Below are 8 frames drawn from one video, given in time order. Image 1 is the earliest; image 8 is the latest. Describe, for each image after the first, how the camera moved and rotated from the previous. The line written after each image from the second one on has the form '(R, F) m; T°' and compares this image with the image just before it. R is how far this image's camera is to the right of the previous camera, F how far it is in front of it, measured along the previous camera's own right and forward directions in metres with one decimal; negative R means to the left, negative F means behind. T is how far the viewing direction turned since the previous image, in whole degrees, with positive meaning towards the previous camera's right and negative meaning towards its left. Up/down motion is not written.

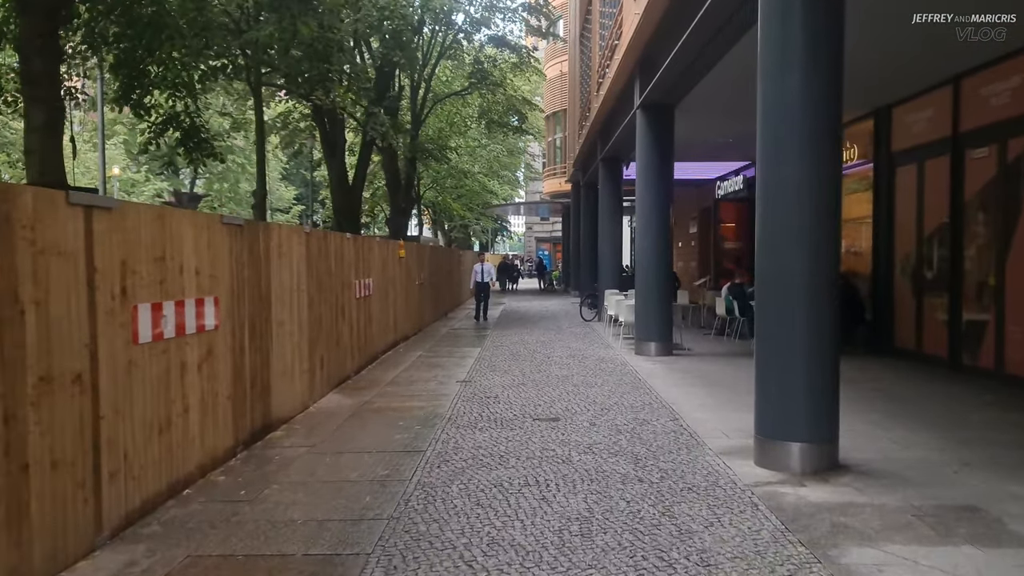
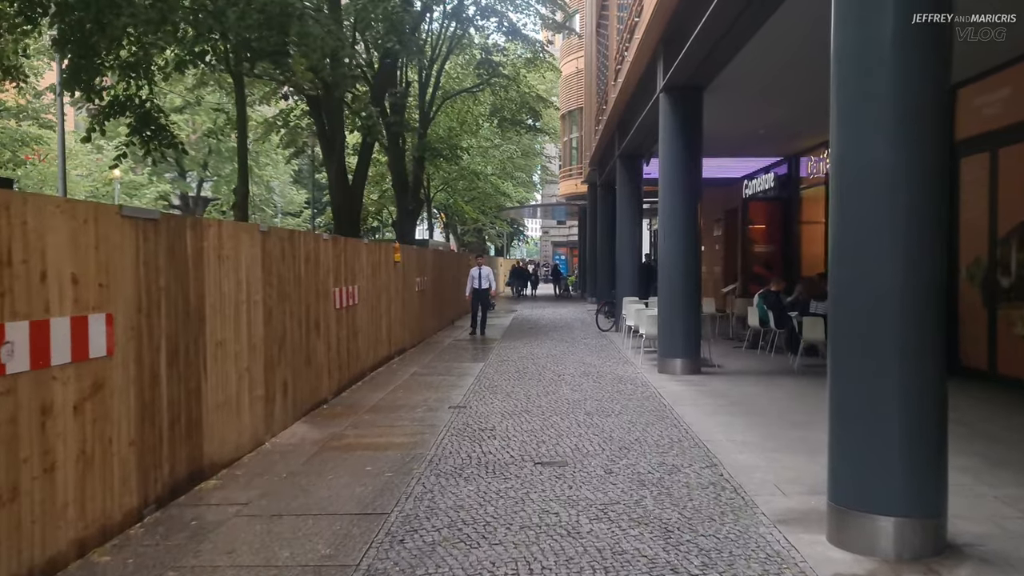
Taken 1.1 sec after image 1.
(+0.2, +1.6) m; -1°
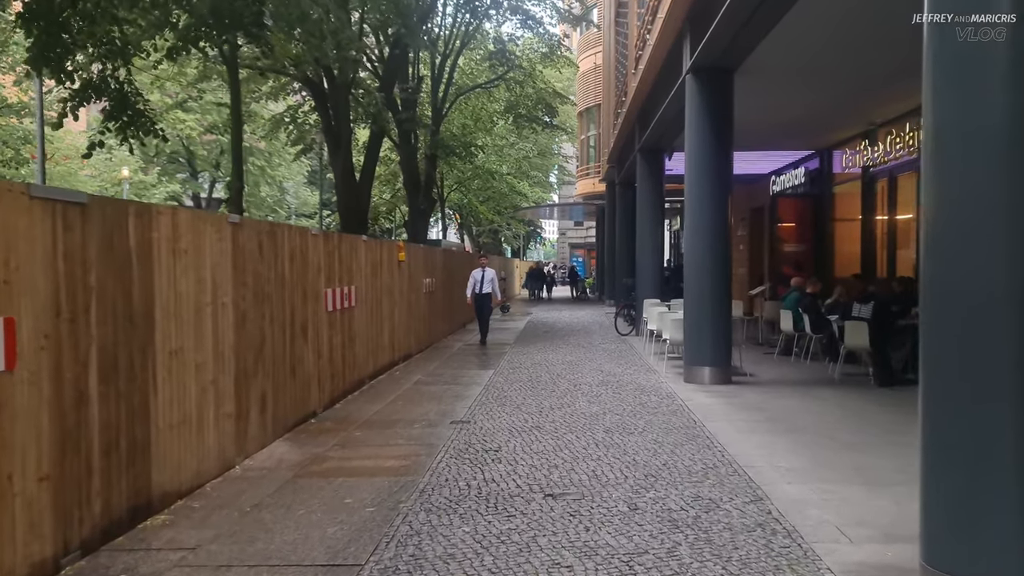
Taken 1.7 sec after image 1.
(+0.1, +1.0) m; -1°
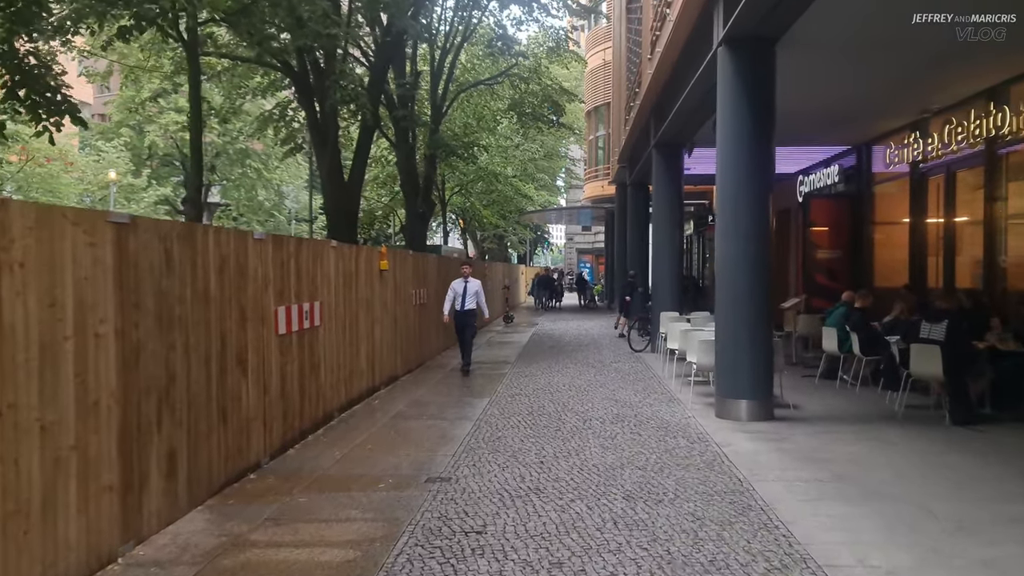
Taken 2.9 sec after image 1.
(+0.1, +1.8) m; 0°
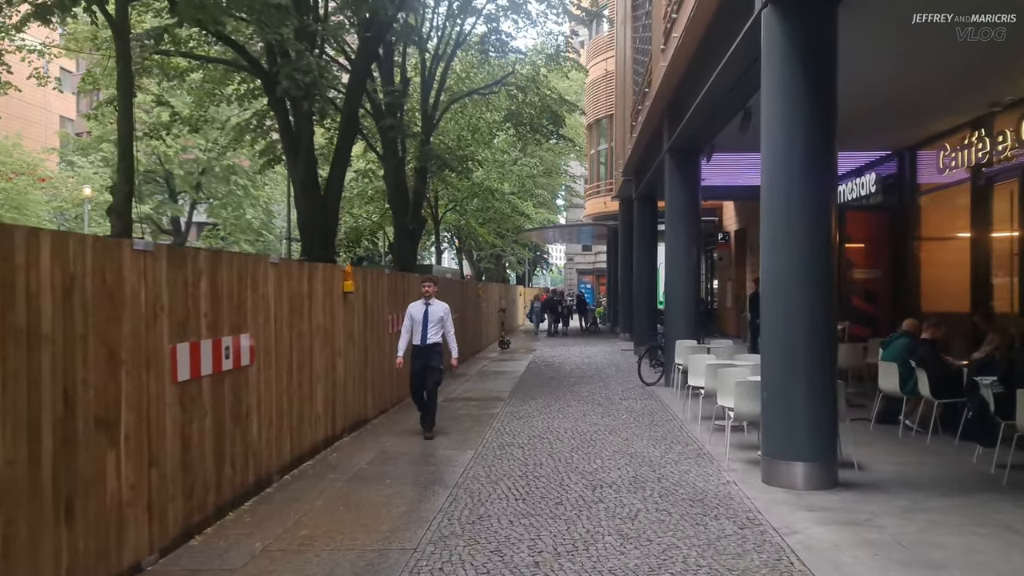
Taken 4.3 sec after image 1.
(+0.1, +2.0) m; 0°
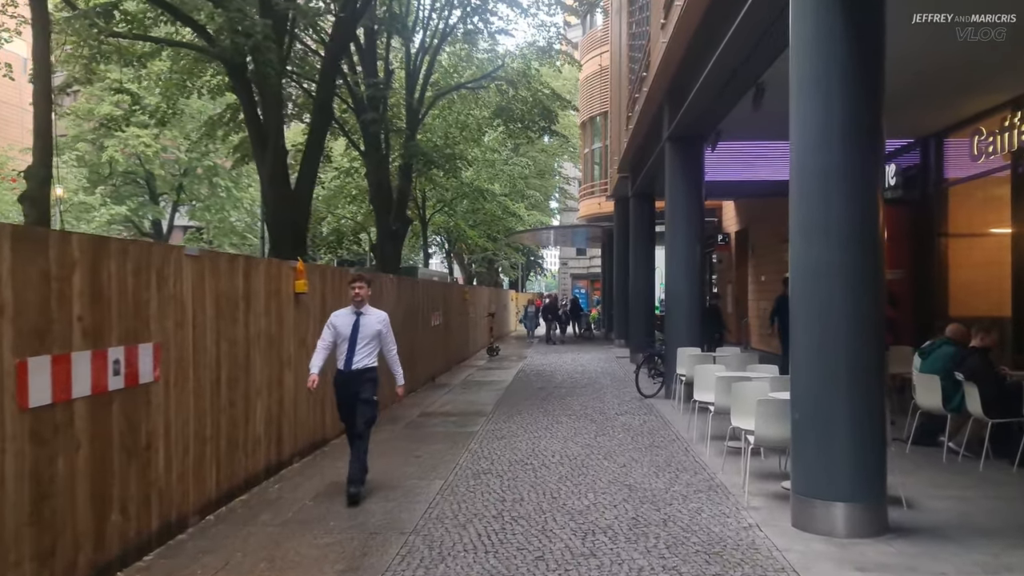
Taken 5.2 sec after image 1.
(+0.2, +1.4) m; 0°
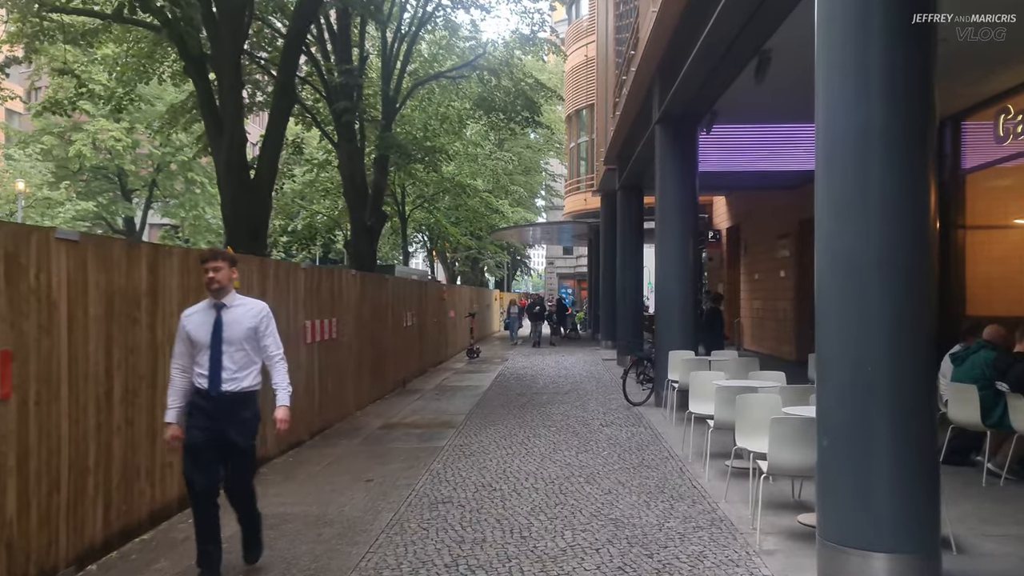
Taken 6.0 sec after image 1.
(+0.2, +1.2) m; +1°
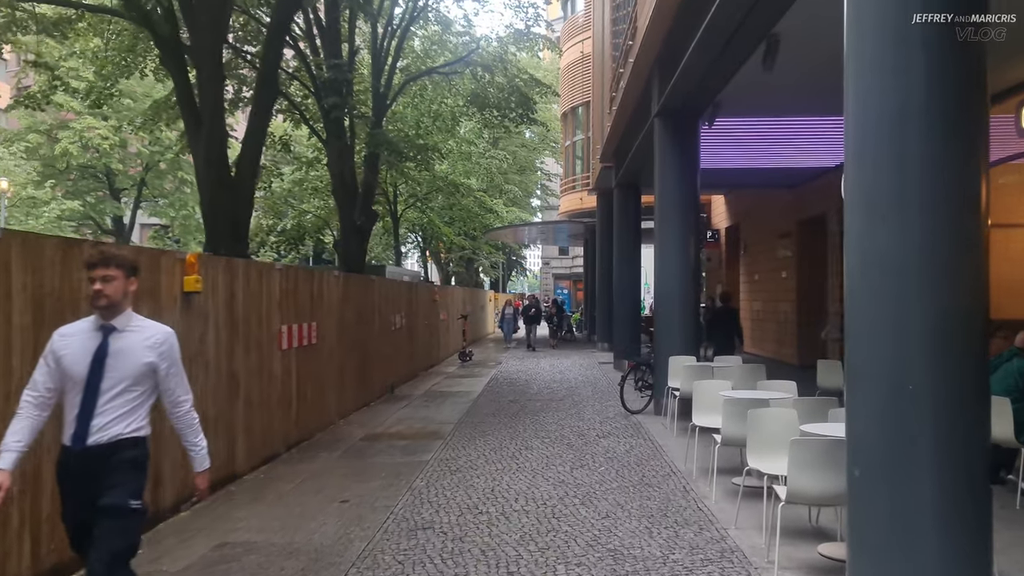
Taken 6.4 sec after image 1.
(+0.1, +0.6) m; 0°
